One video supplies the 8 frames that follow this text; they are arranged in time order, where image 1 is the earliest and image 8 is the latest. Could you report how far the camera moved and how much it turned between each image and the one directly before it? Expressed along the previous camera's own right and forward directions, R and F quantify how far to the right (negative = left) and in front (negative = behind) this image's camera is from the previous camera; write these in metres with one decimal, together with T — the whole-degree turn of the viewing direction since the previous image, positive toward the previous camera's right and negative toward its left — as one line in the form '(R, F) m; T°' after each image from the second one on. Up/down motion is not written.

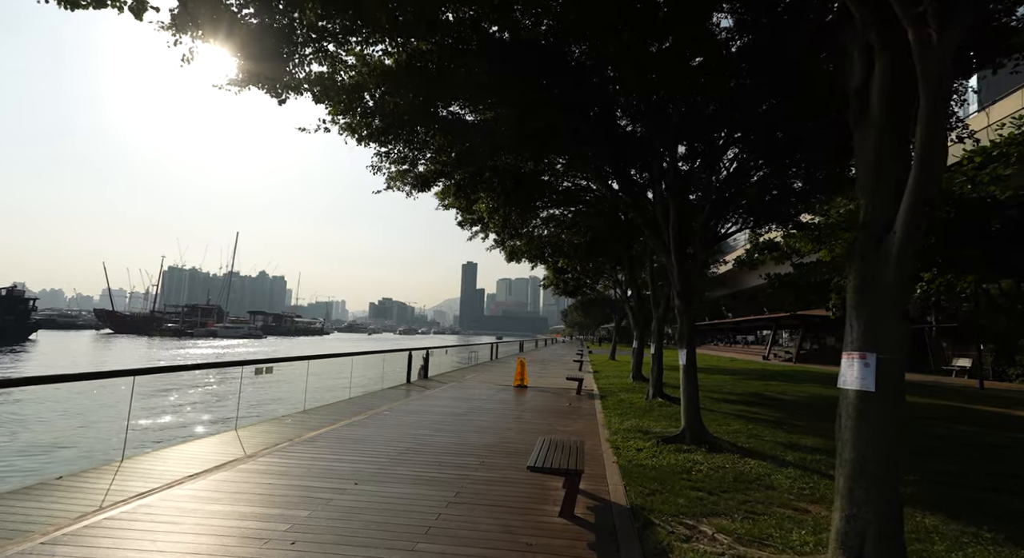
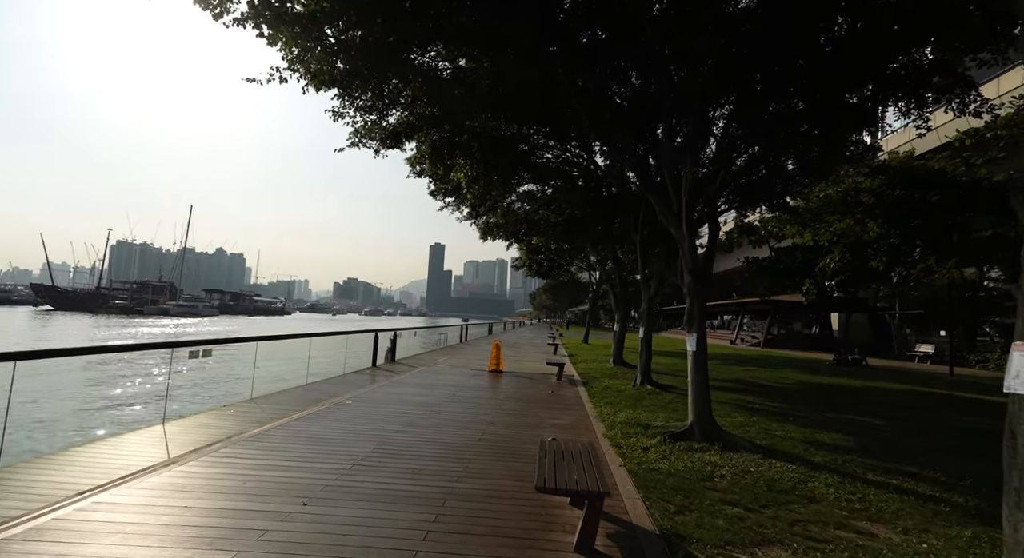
(-0.2, +1.1) m; +4°
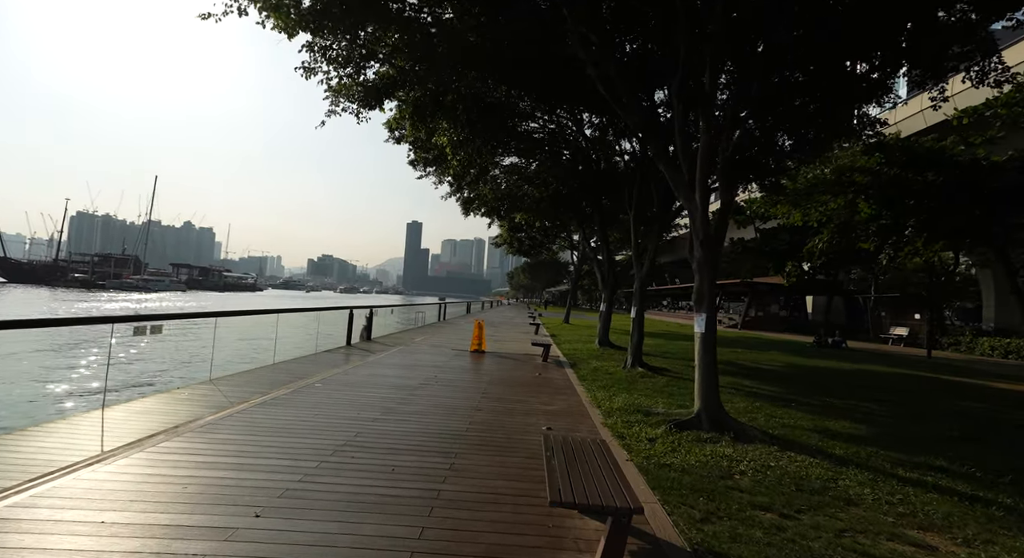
(-0.2, +0.7) m; +3°
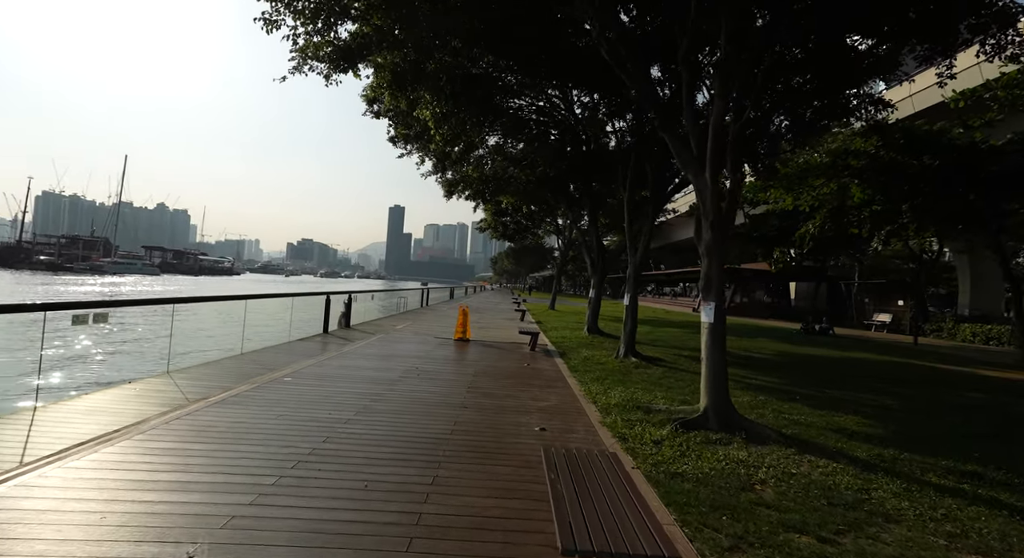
(-0.1, +0.6) m; +2°
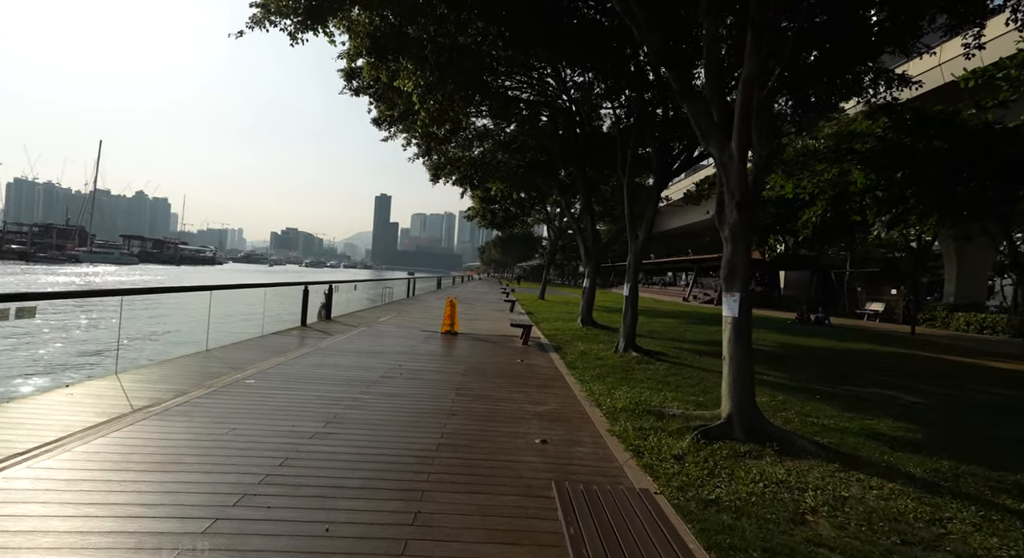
(-0.1, +0.7) m; +1°
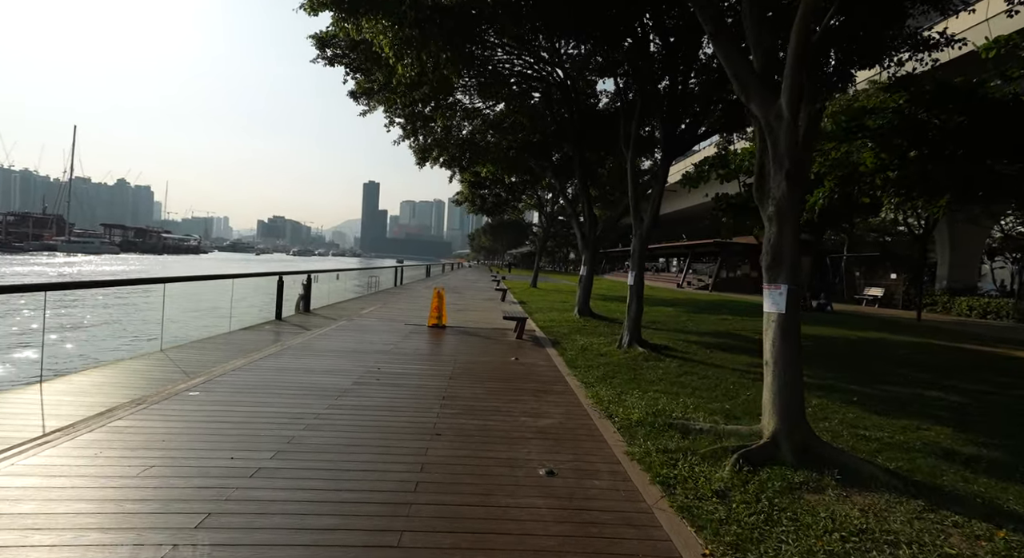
(0.0, +0.9) m; +1°
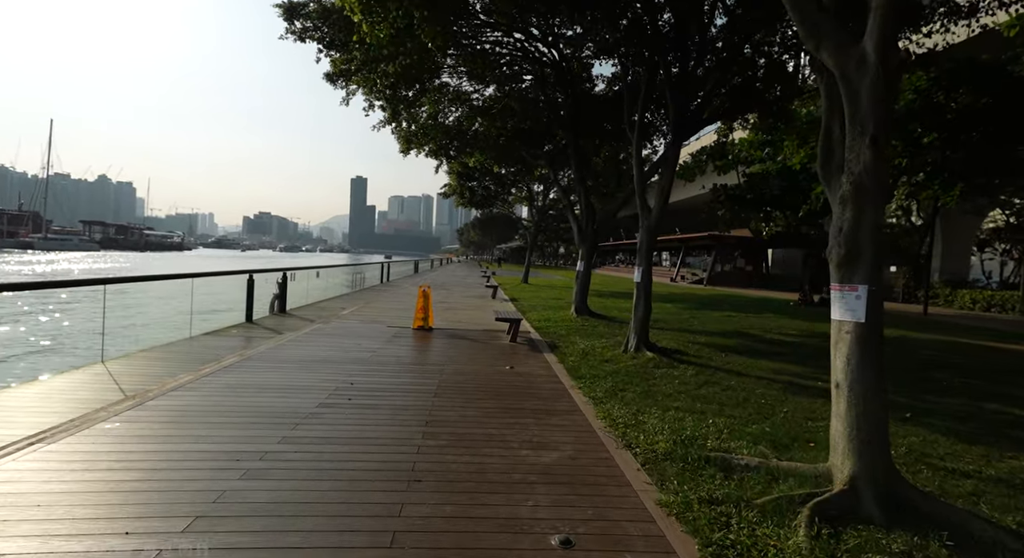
(-0.1, +0.9) m; +1°
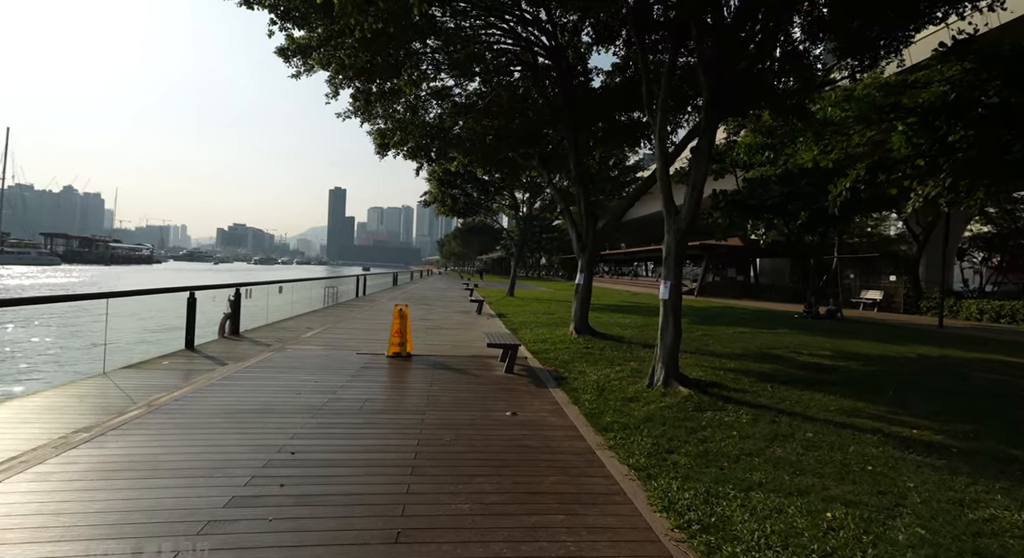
(-0.2, +1.5) m; +2°
